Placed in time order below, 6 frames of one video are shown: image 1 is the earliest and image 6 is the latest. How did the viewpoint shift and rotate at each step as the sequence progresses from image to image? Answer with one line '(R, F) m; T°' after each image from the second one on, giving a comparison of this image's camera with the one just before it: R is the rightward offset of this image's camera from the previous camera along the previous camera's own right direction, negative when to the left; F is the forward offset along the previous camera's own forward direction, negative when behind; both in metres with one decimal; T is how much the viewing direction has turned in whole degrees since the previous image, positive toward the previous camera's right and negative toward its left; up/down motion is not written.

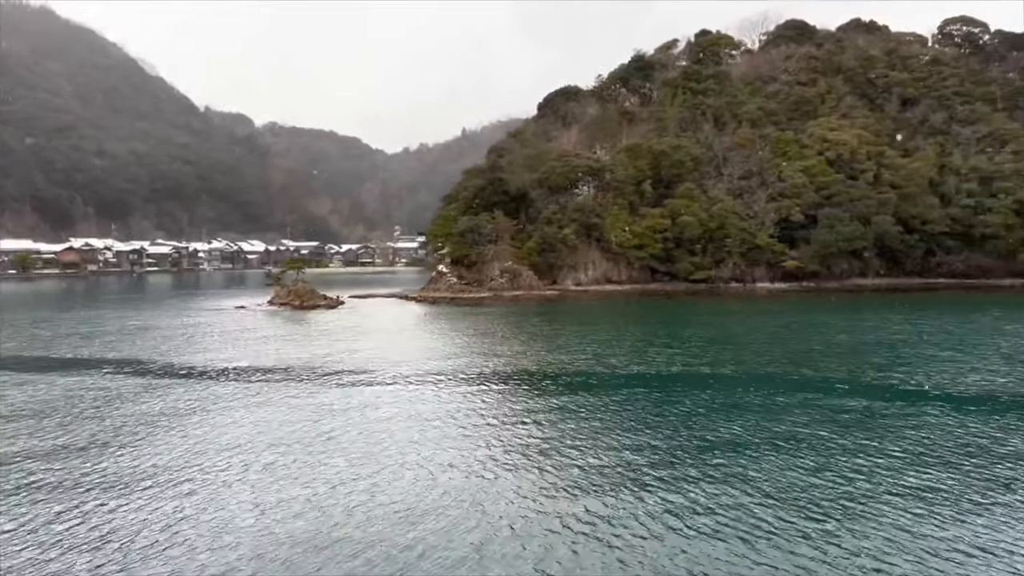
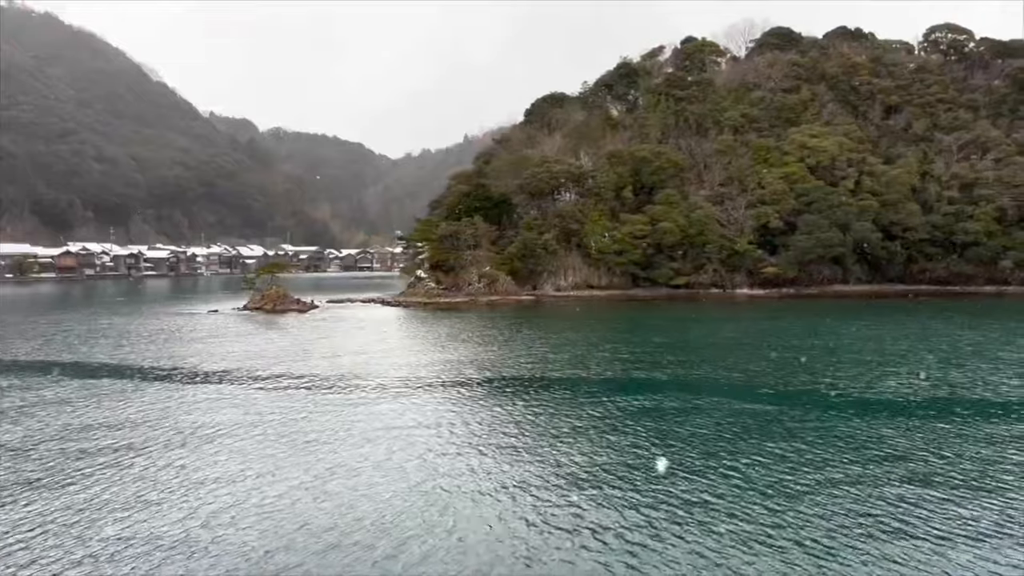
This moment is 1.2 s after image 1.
(+1.7, -0.4) m; -1°
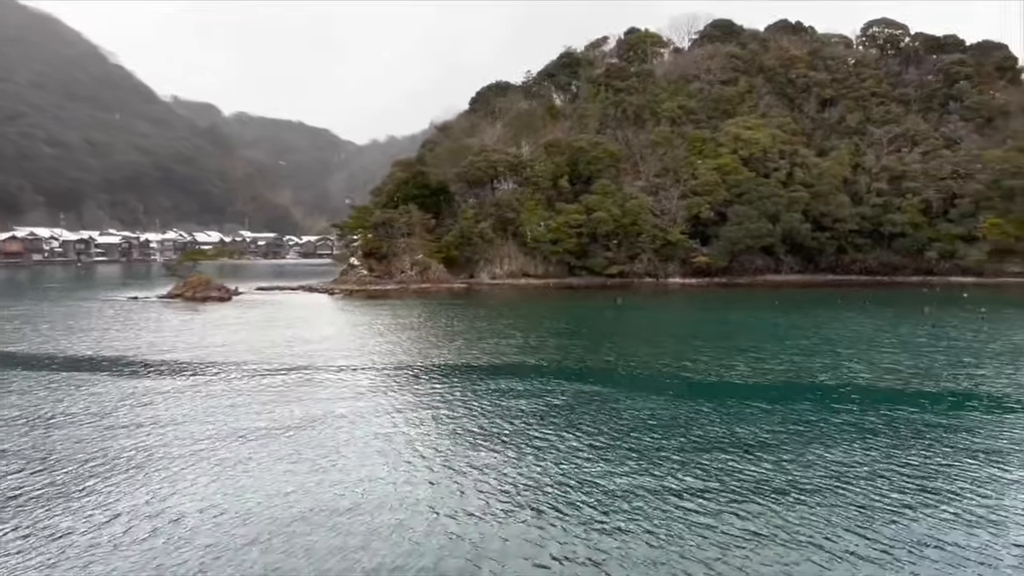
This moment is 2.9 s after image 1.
(+2.5, -0.5) m; +2°
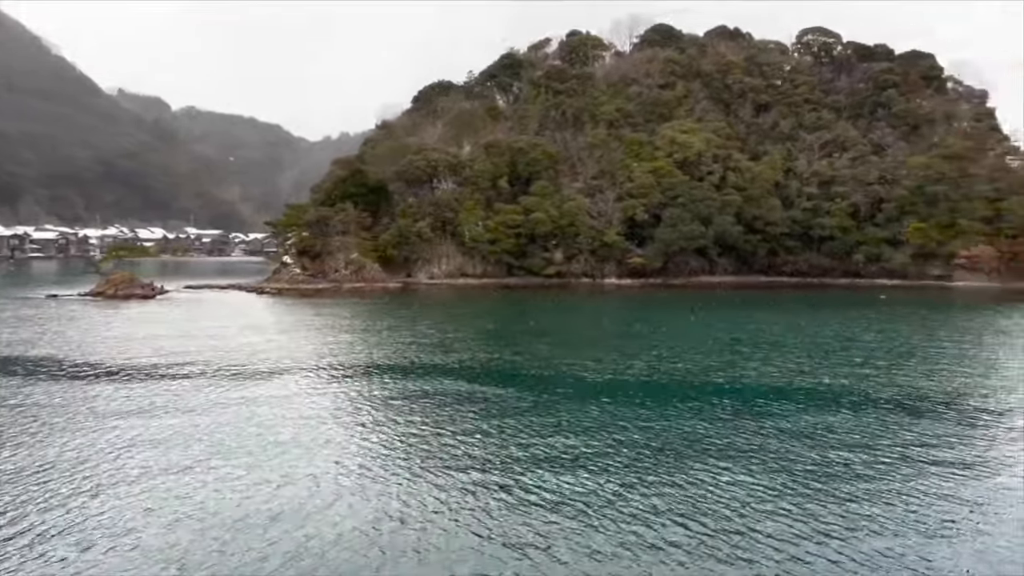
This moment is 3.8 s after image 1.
(+1.3, -0.3) m; +3°
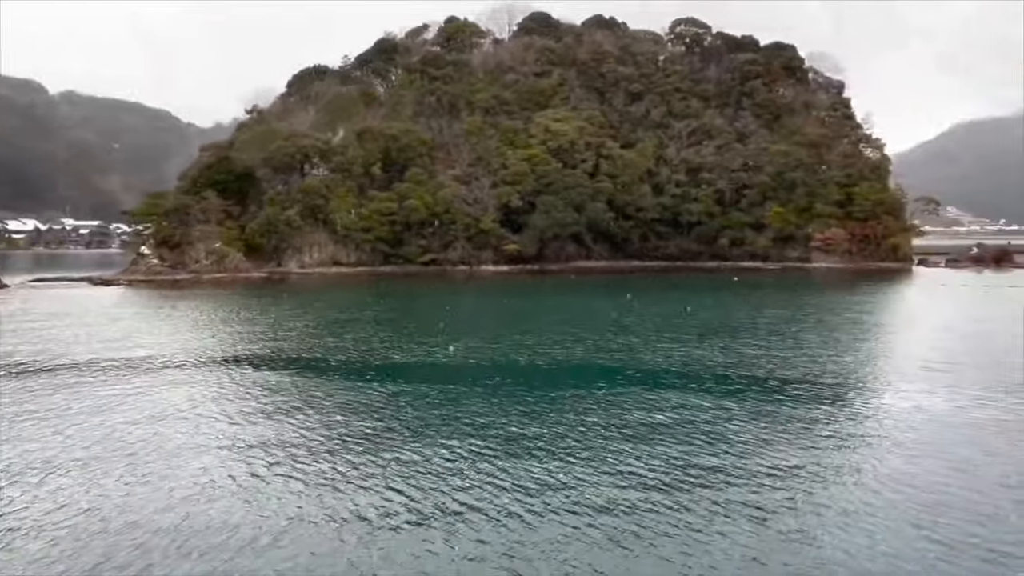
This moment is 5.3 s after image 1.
(+2.4, -0.3) m; +6°
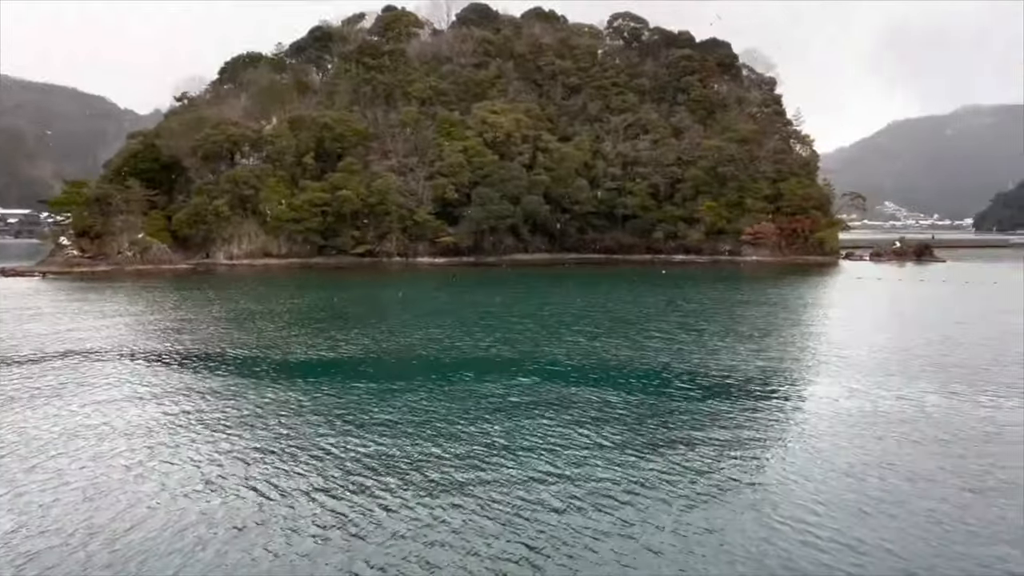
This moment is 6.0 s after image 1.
(+1.0, -0.1) m; +4°
